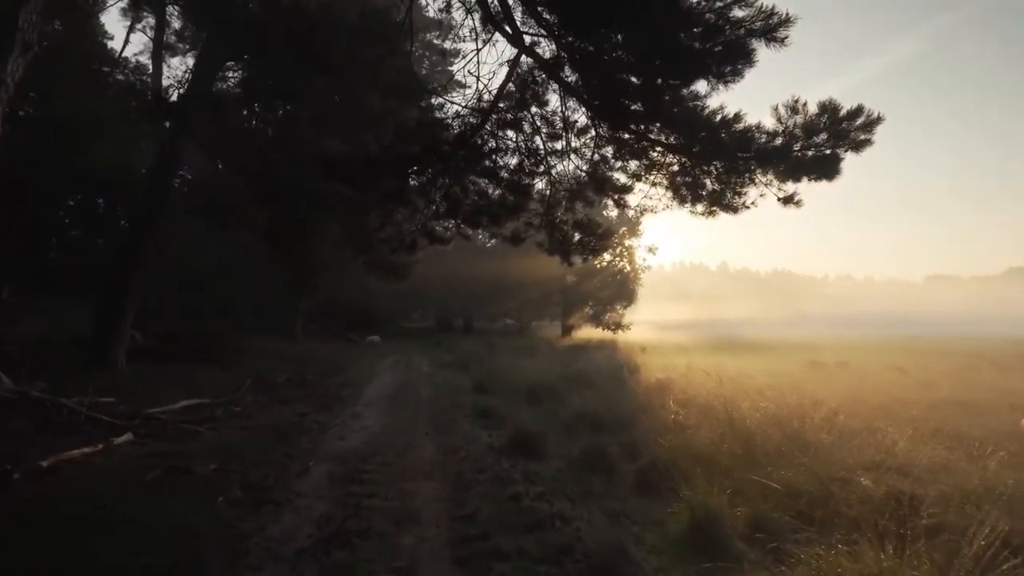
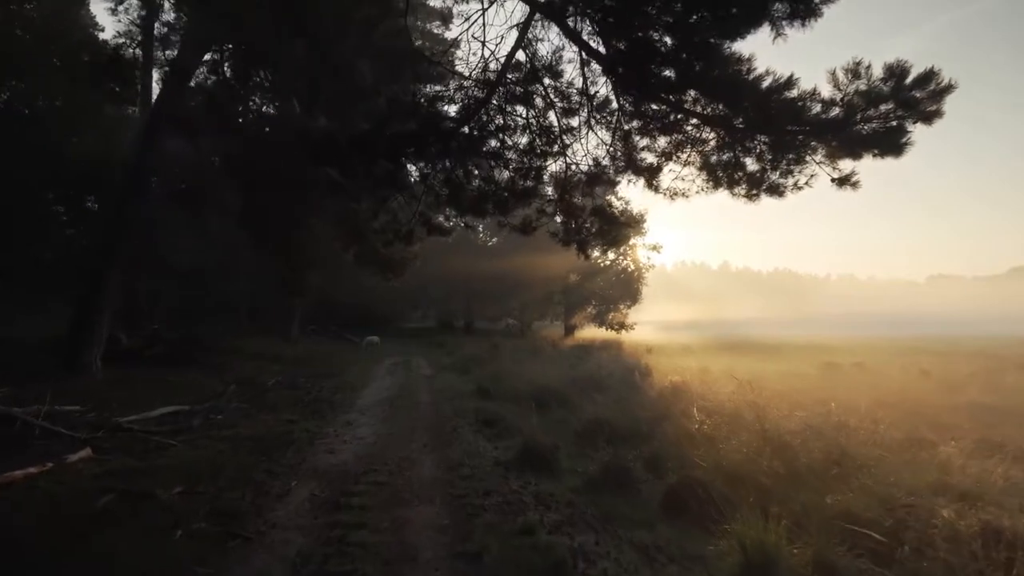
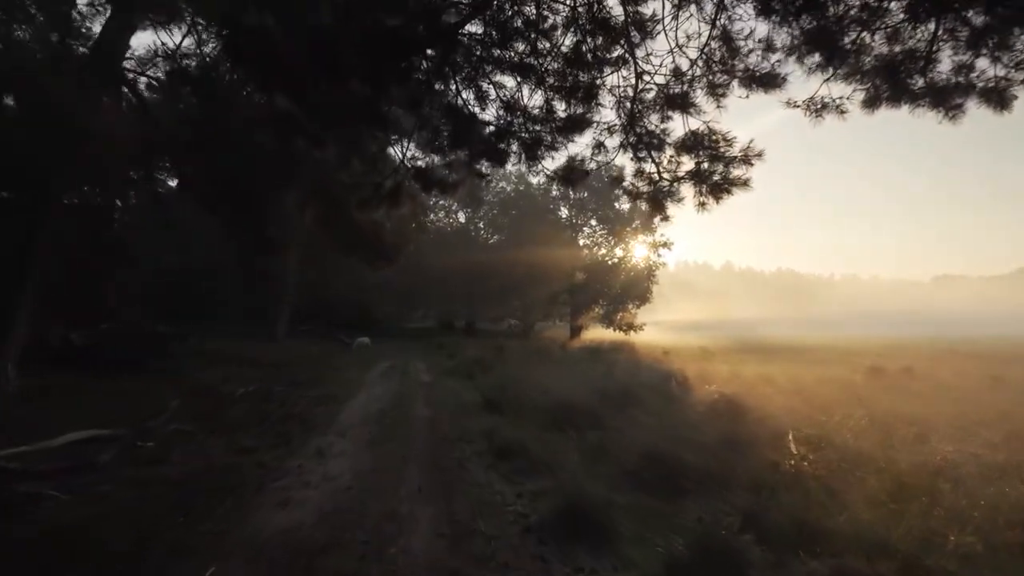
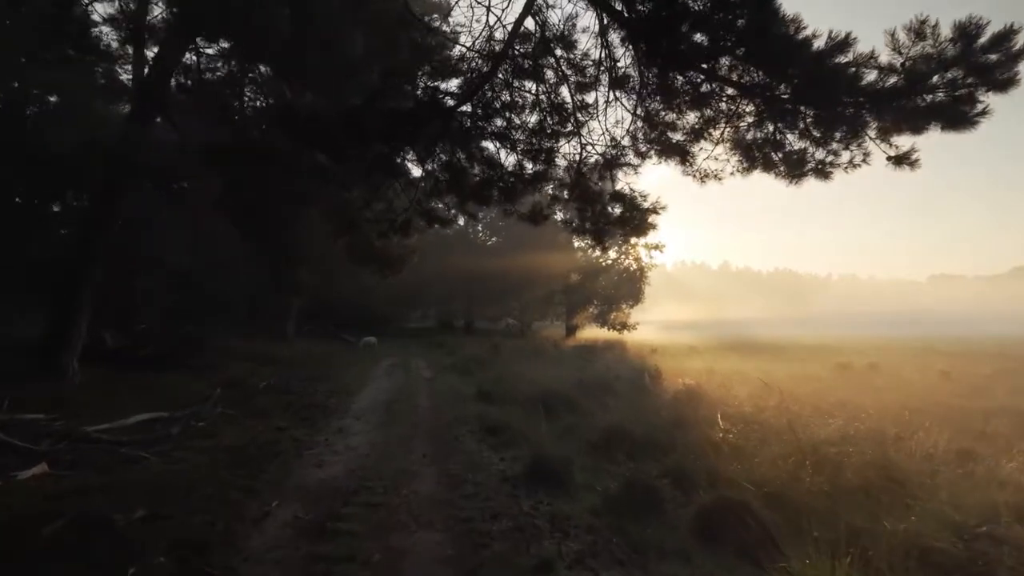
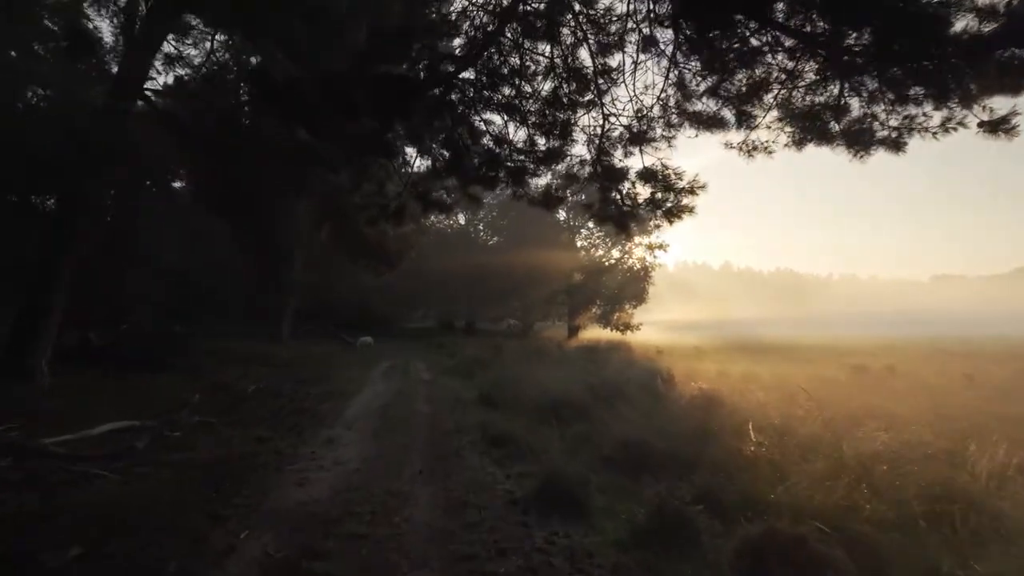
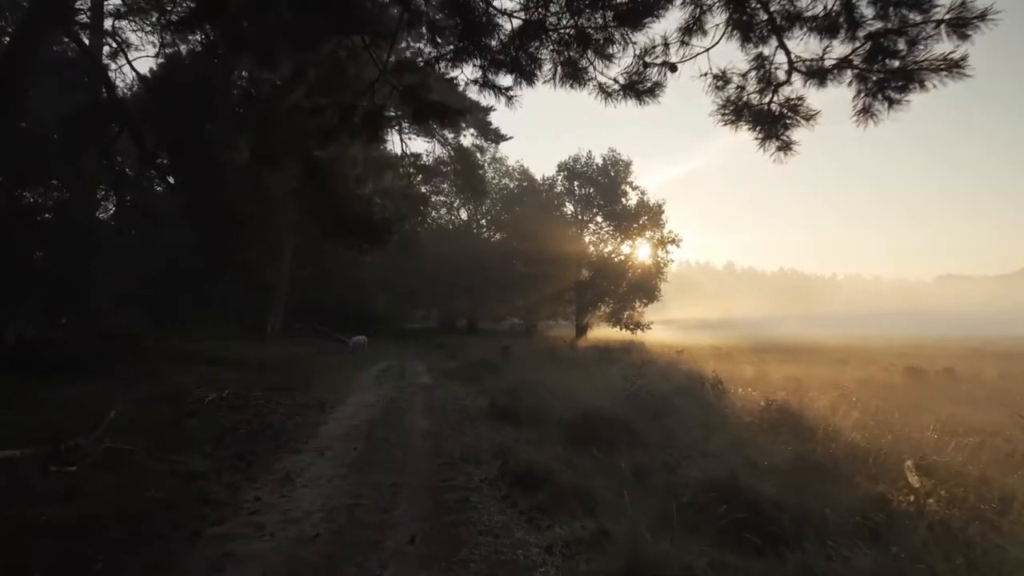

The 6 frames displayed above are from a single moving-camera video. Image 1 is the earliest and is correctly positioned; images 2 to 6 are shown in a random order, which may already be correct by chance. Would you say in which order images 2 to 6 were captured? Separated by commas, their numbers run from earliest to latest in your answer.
2, 4, 5, 3, 6
